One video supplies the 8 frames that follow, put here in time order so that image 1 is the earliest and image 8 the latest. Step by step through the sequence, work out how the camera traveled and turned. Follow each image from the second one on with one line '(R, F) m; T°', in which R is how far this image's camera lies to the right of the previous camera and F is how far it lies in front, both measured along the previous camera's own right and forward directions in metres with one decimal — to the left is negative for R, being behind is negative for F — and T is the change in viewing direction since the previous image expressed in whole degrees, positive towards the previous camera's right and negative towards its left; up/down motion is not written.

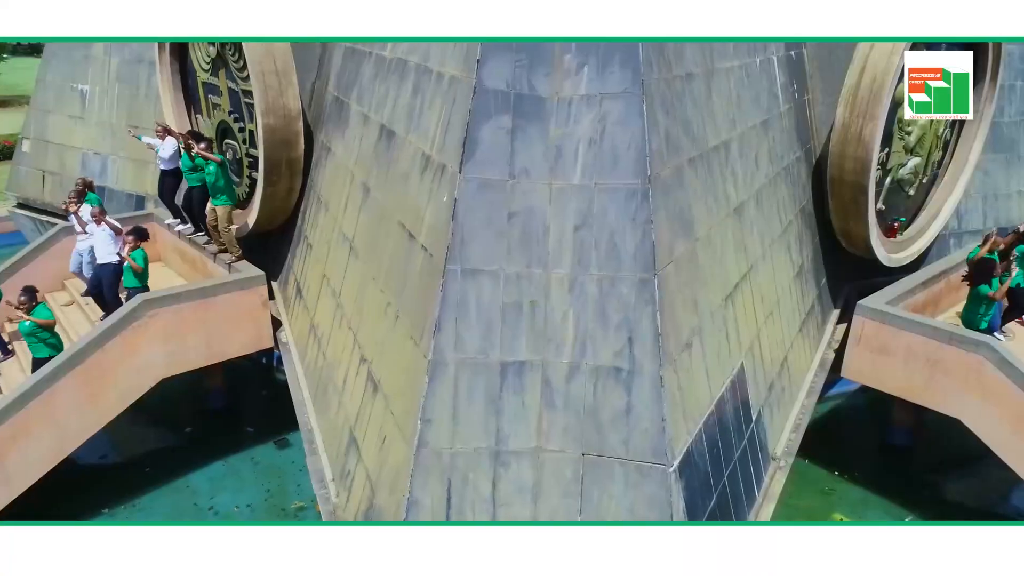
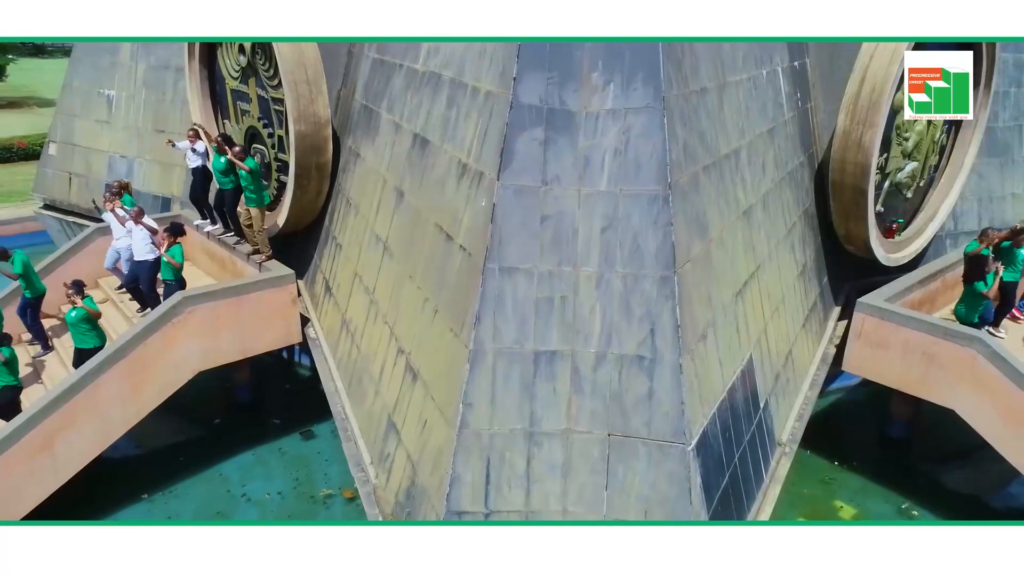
(-0.3, -0.4) m; 0°
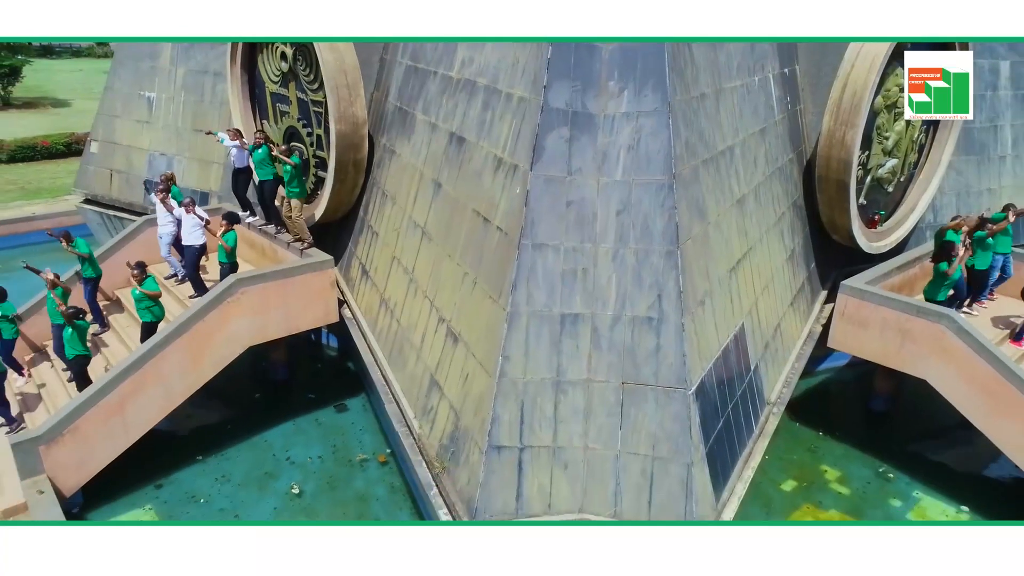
(-0.3, -0.9) m; 0°
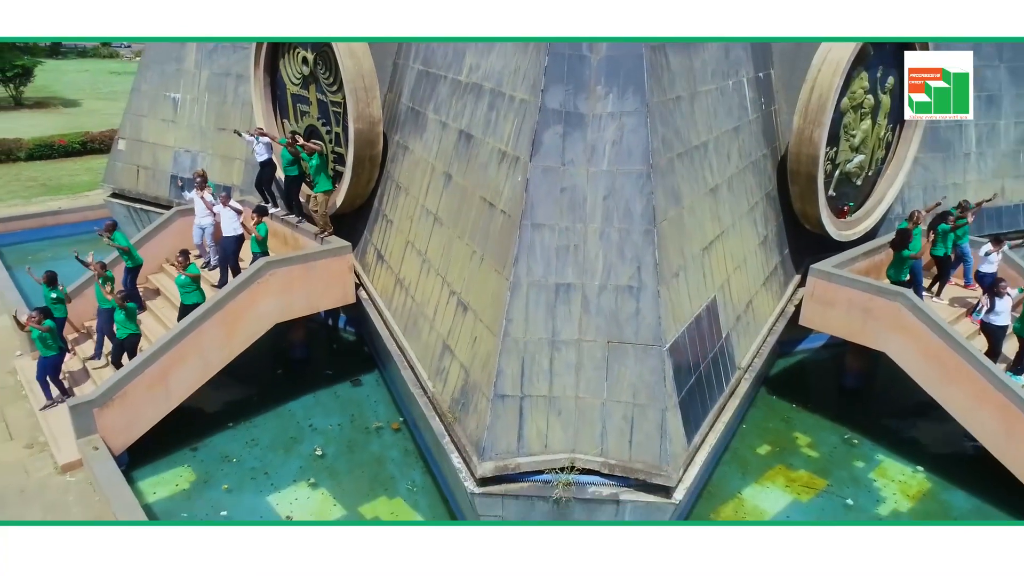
(0.0, -0.9) m; 0°
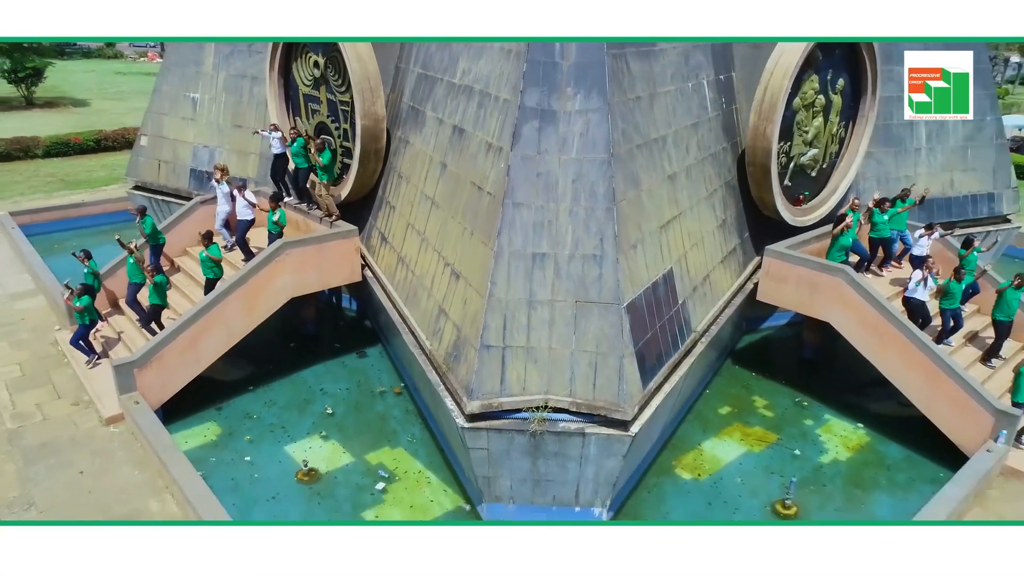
(+0.2, -1.2) m; 0°
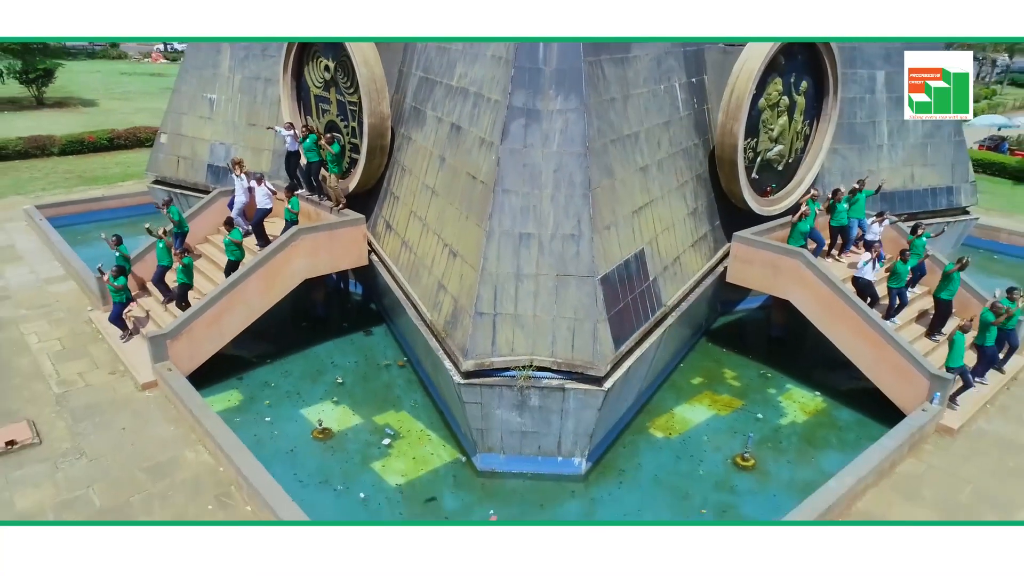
(+0.2, -1.2) m; 0°
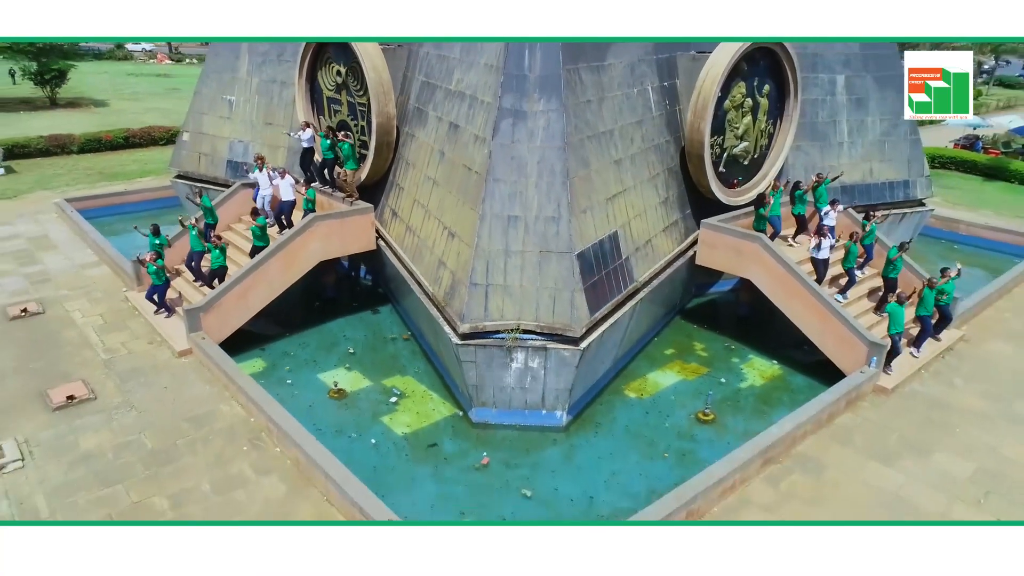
(+0.2, -1.5) m; 0°
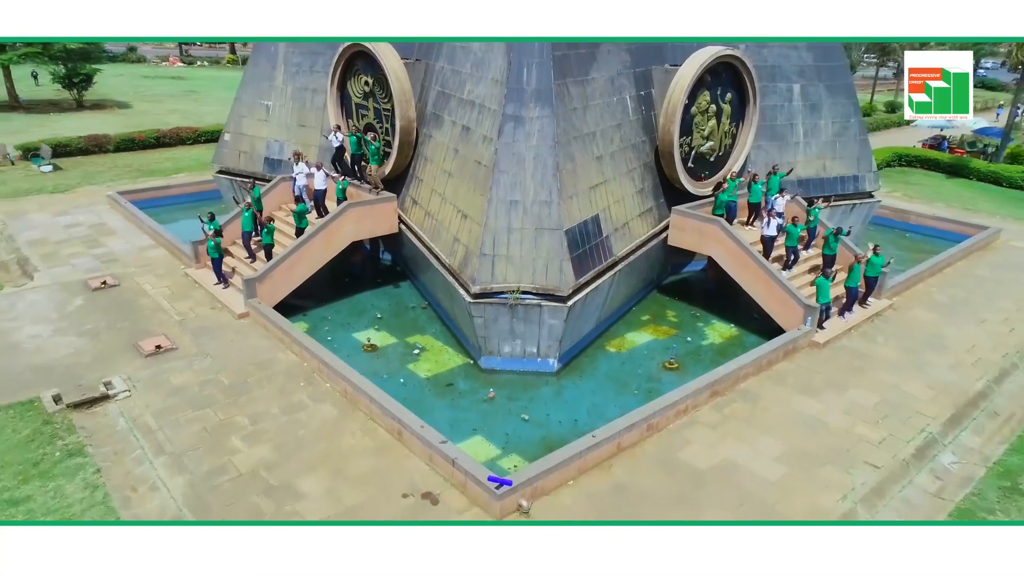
(0.0, -2.6) m; 0°
